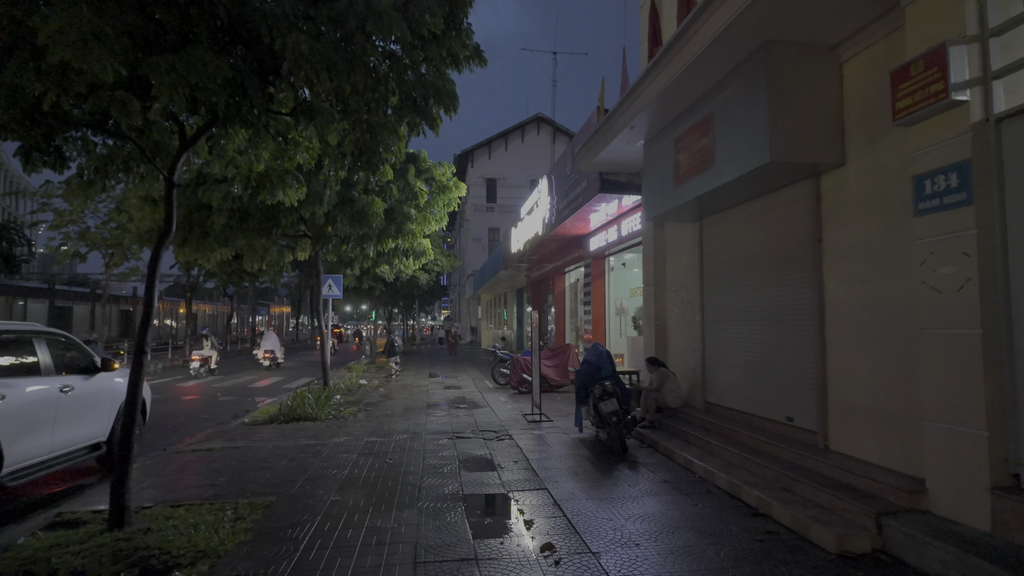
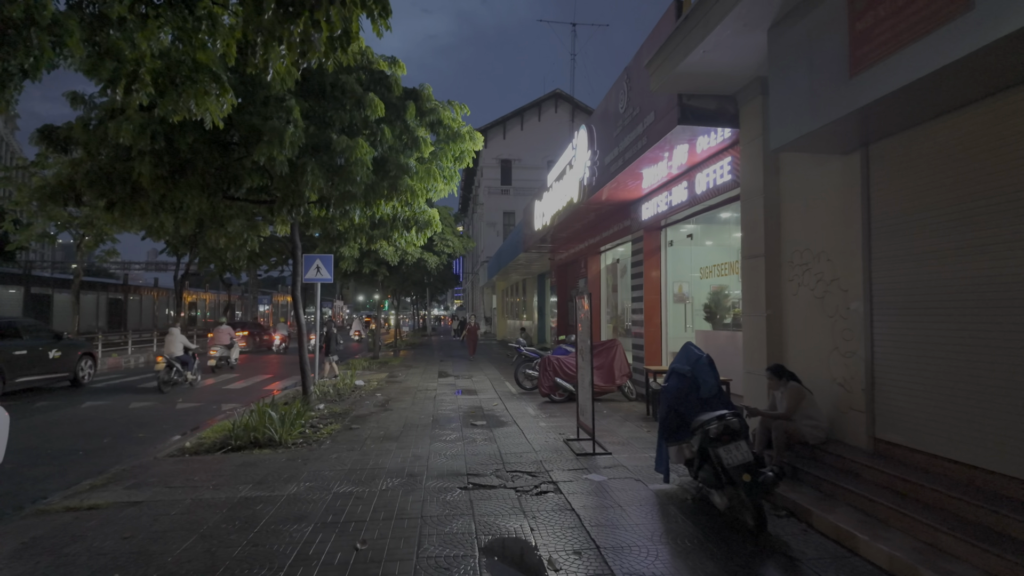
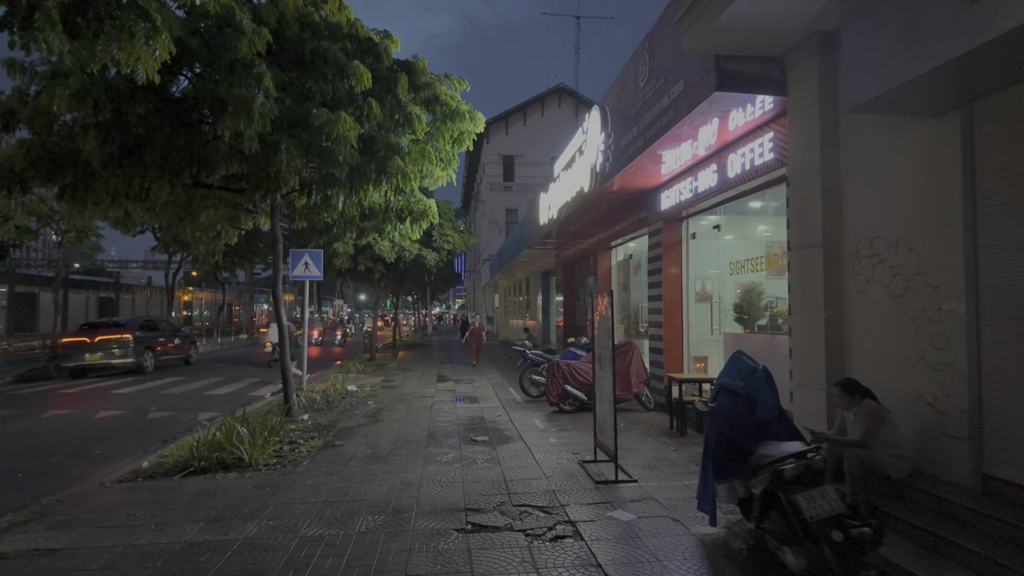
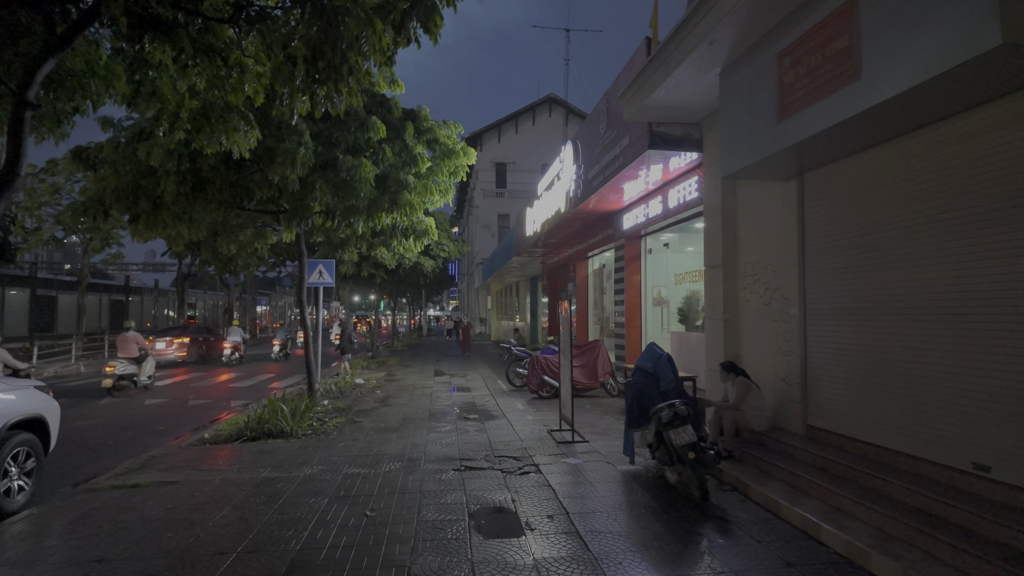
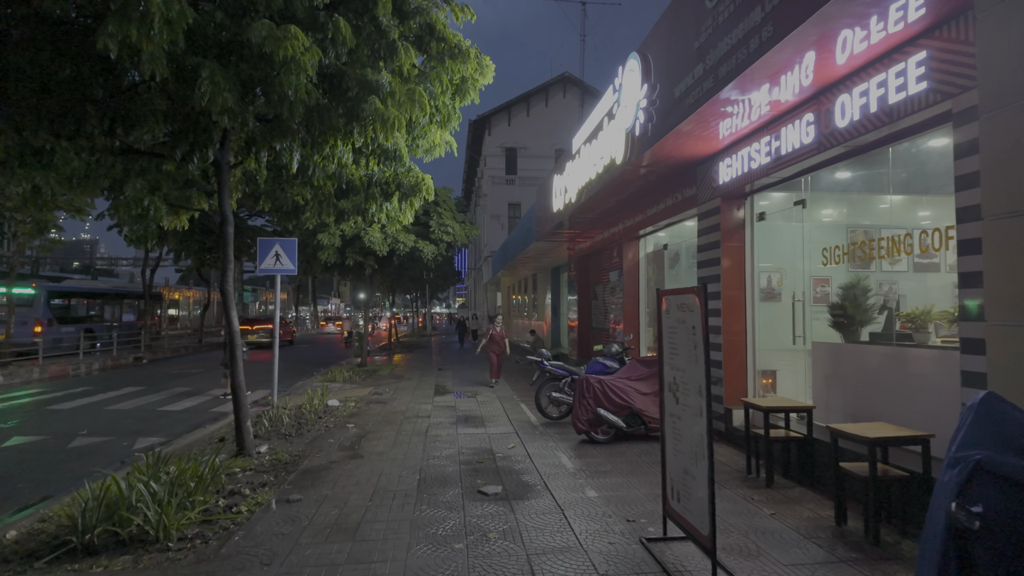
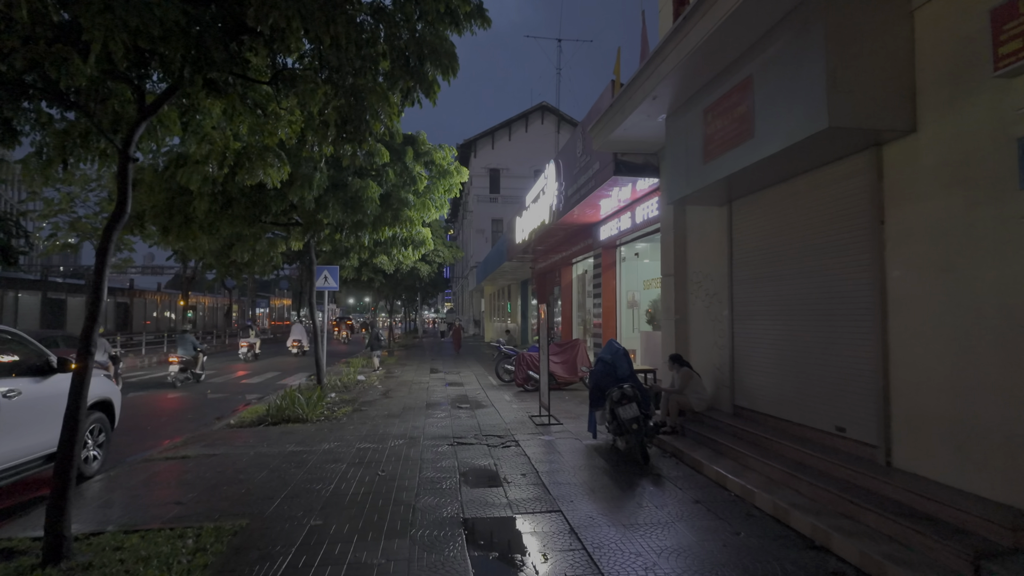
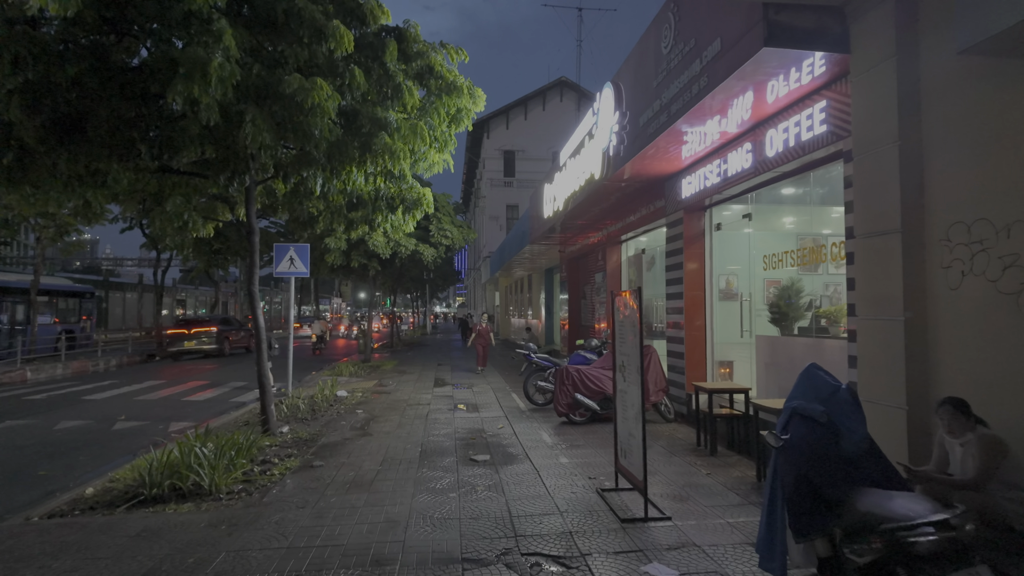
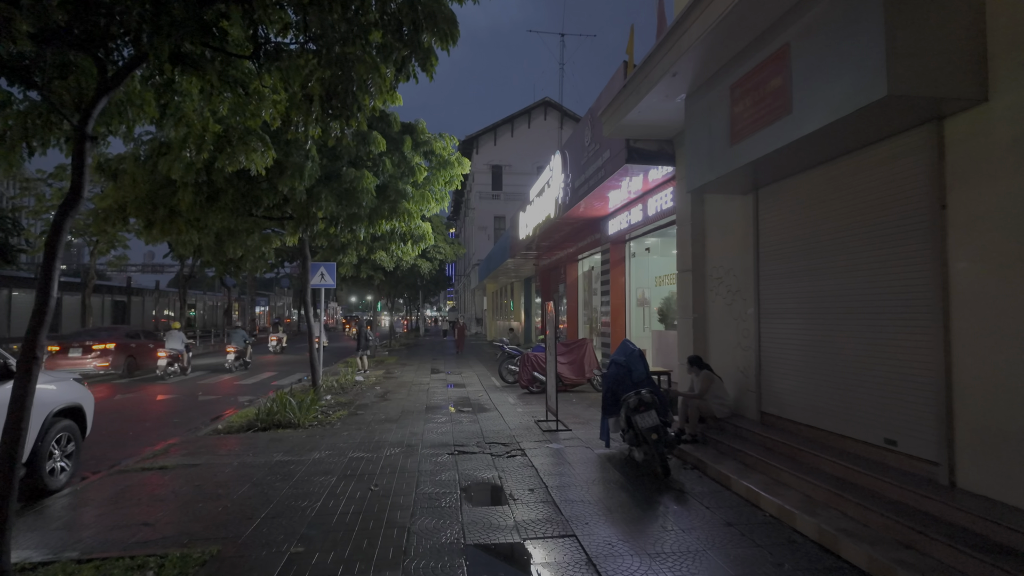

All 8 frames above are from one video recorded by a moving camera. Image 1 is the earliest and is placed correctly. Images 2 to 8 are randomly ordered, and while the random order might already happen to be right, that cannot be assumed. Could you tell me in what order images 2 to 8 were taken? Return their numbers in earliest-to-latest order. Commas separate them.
6, 8, 4, 2, 3, 7, 5
